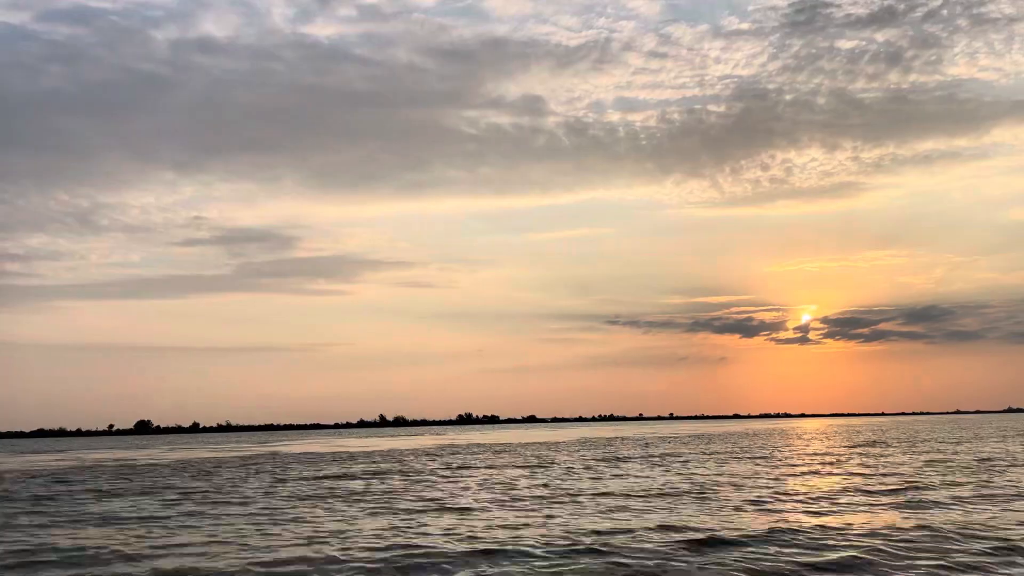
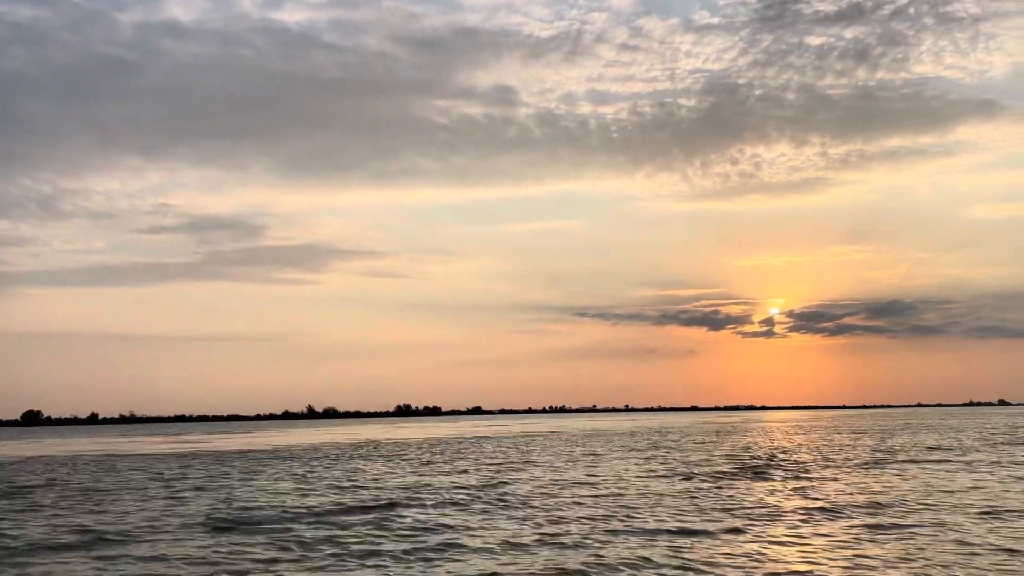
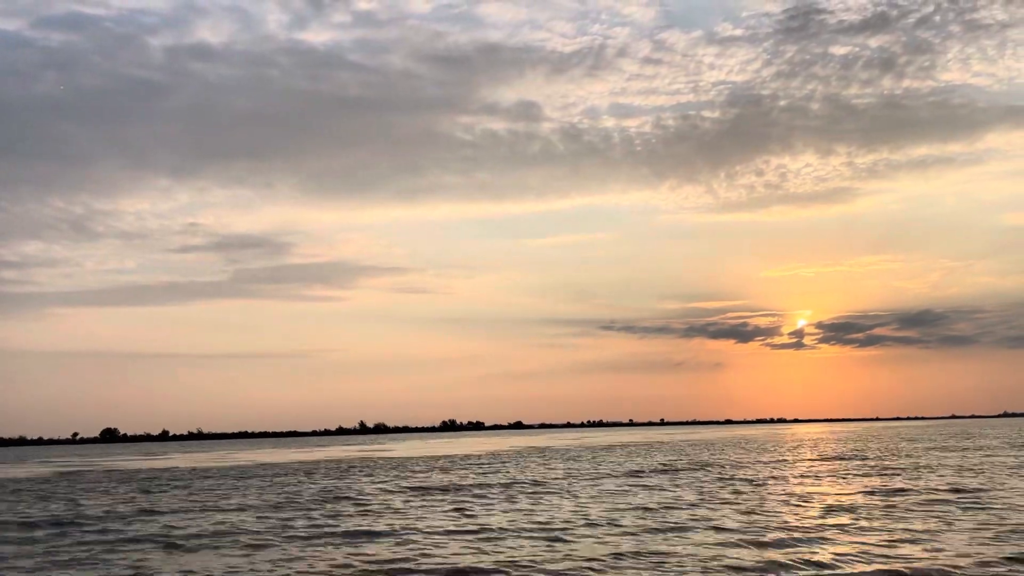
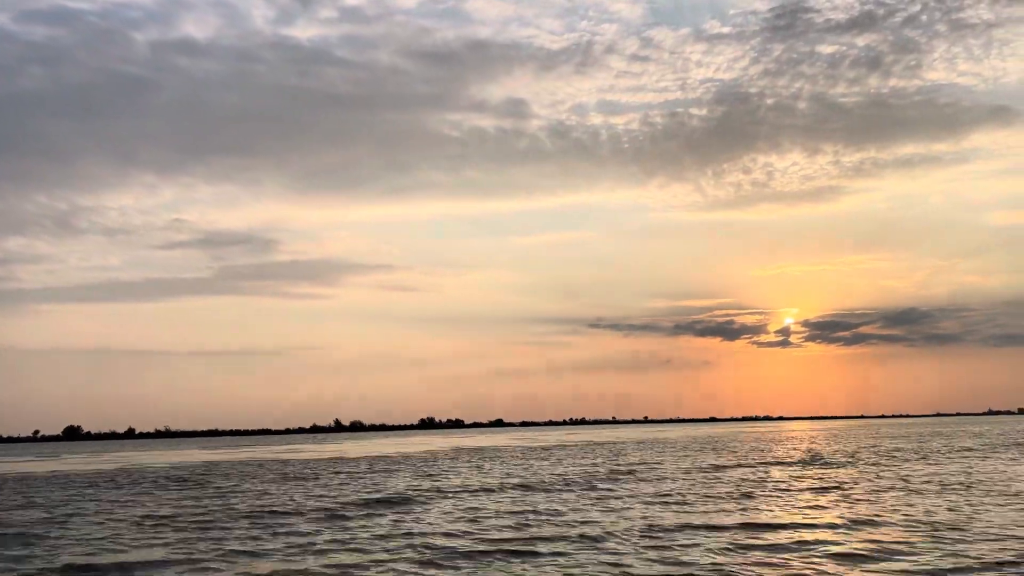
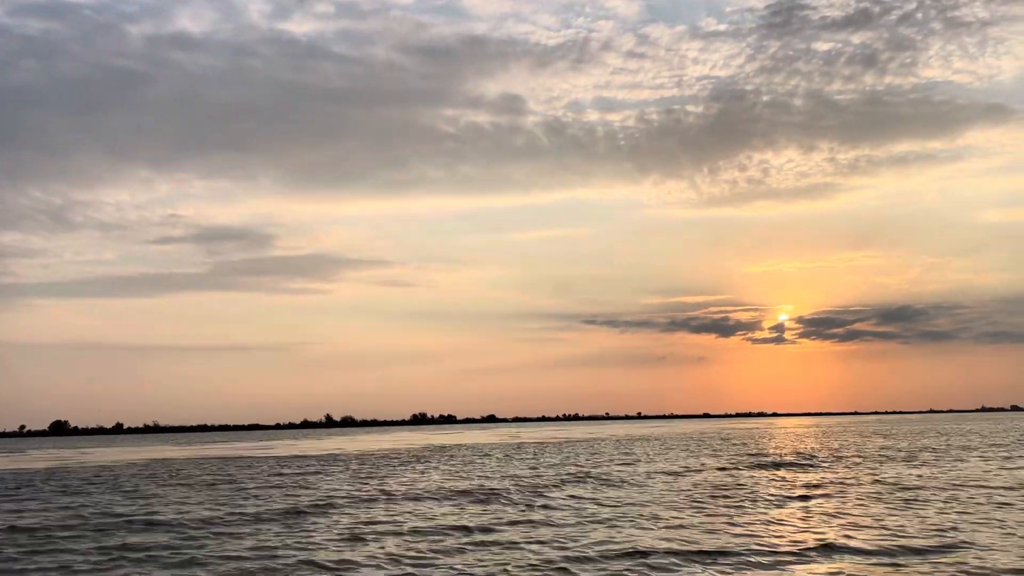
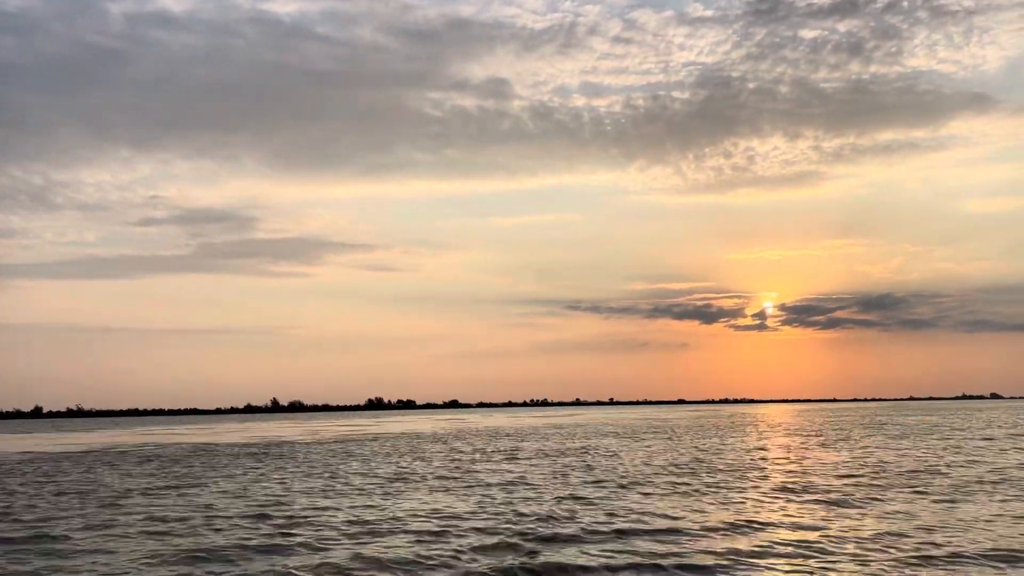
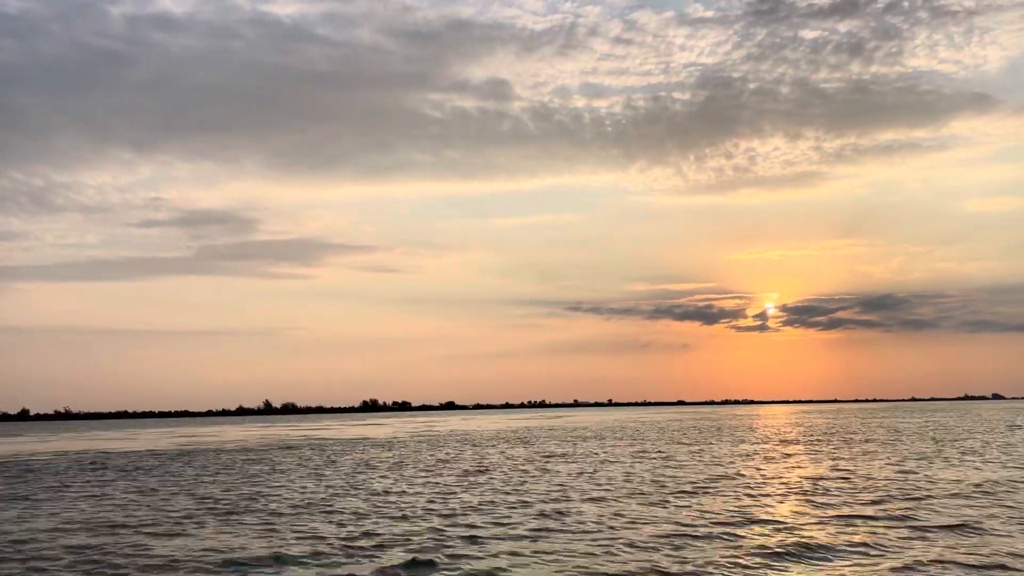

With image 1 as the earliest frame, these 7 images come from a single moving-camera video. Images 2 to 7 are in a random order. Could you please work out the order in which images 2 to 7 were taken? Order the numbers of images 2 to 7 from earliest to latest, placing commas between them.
3, 4, 5, 2, 6, 7
